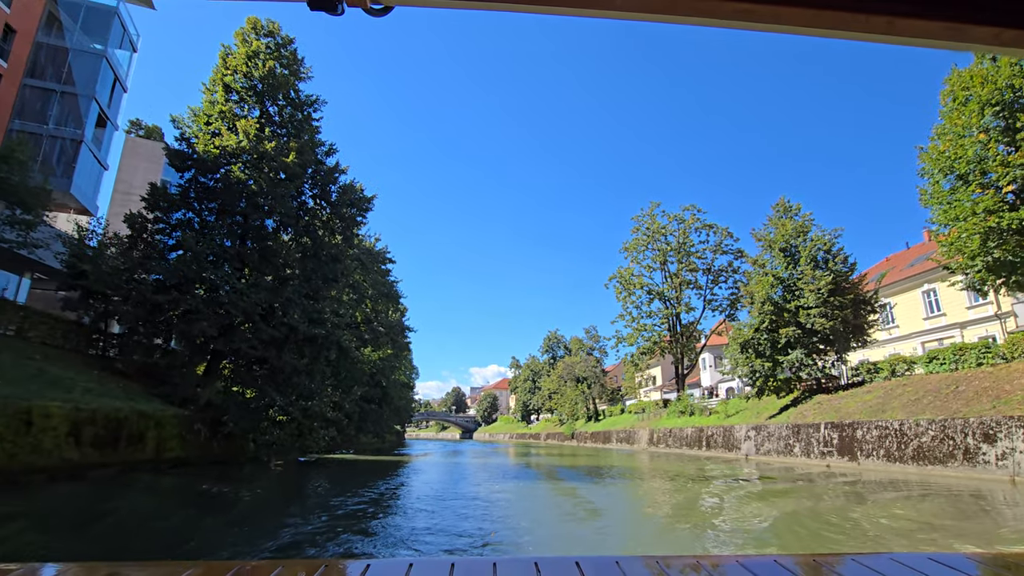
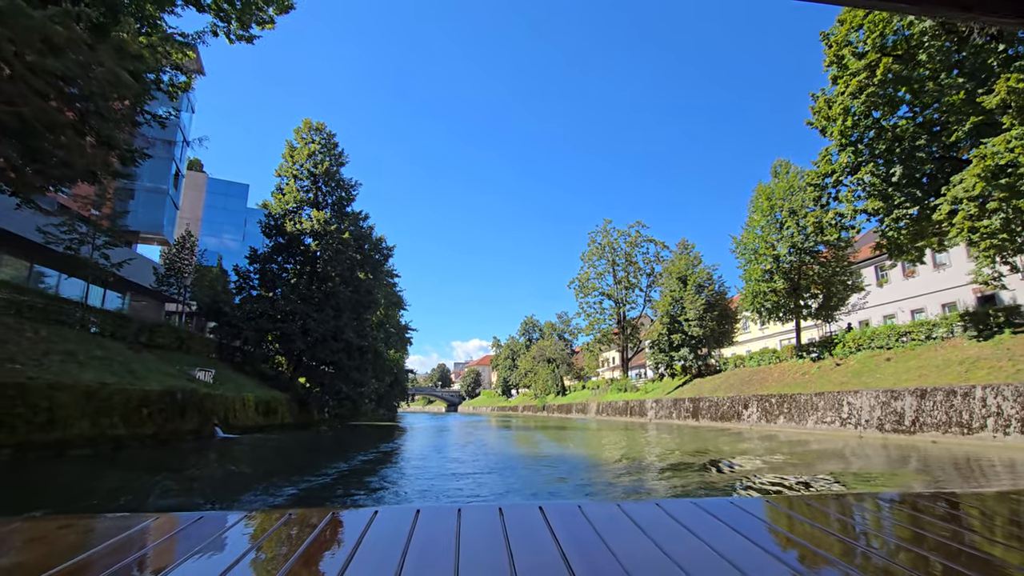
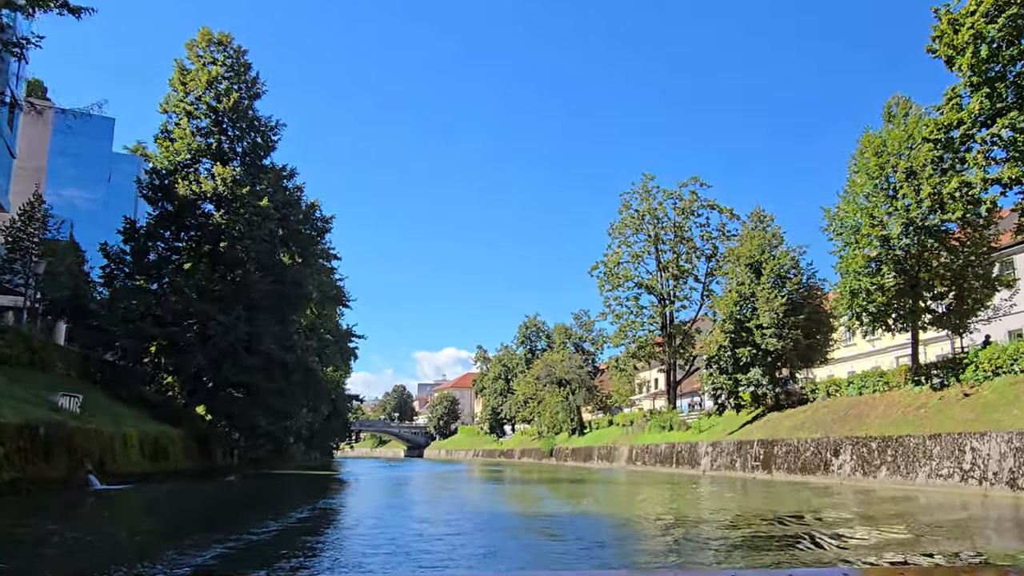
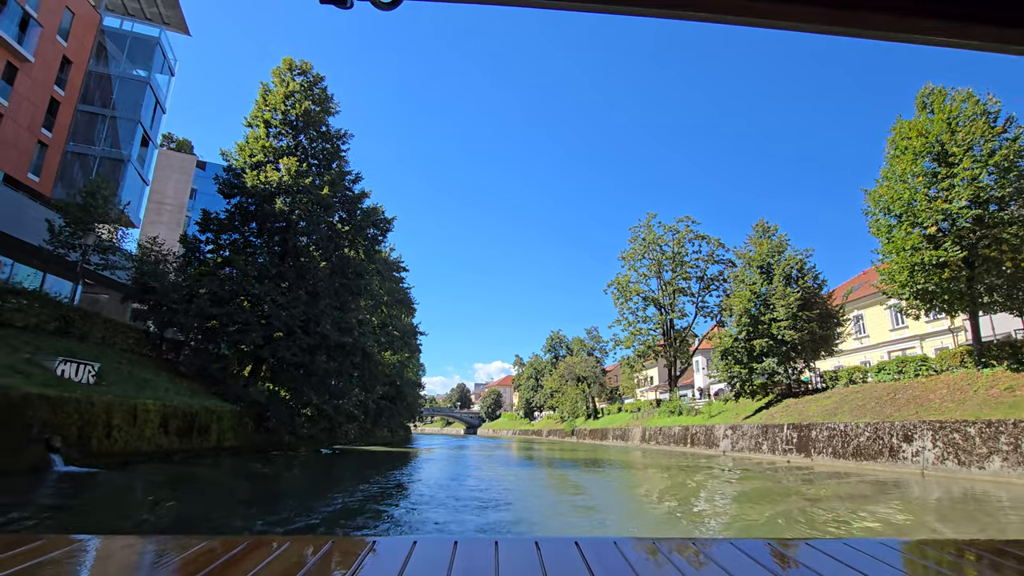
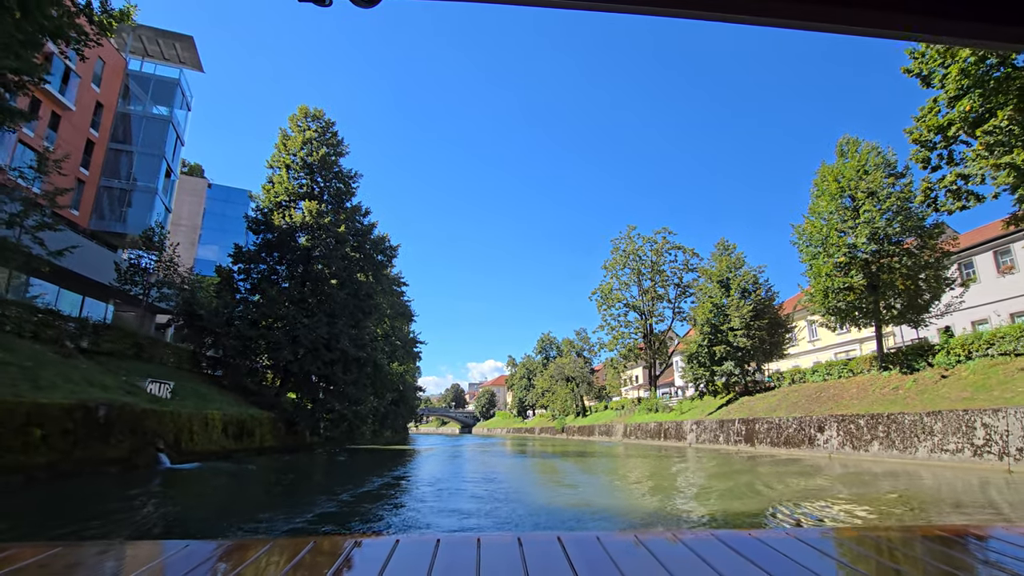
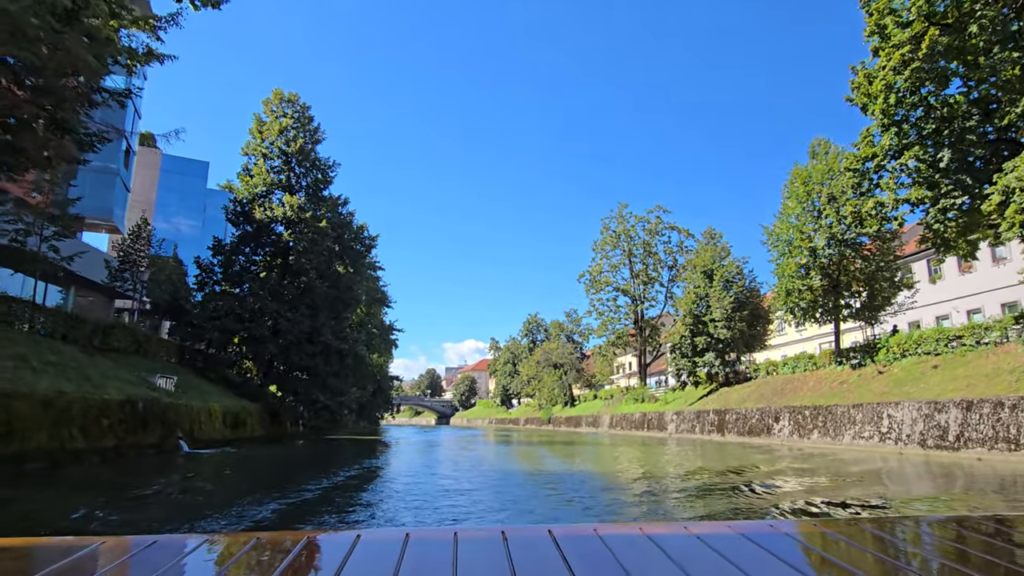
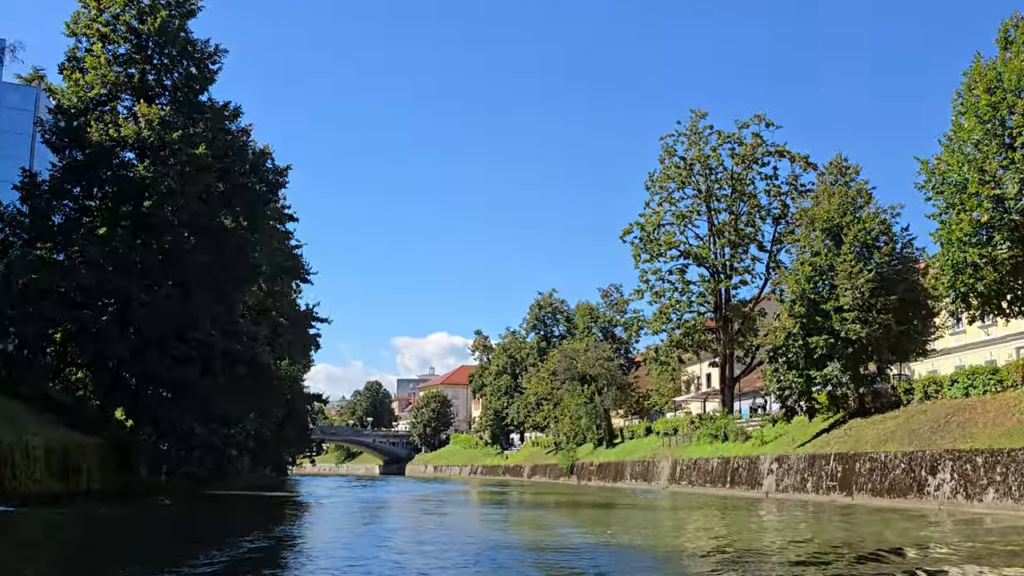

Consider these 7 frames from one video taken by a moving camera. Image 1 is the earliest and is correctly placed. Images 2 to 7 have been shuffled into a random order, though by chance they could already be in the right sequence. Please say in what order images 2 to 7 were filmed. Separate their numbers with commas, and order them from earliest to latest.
4, 5, 2, 6, 3, 7
